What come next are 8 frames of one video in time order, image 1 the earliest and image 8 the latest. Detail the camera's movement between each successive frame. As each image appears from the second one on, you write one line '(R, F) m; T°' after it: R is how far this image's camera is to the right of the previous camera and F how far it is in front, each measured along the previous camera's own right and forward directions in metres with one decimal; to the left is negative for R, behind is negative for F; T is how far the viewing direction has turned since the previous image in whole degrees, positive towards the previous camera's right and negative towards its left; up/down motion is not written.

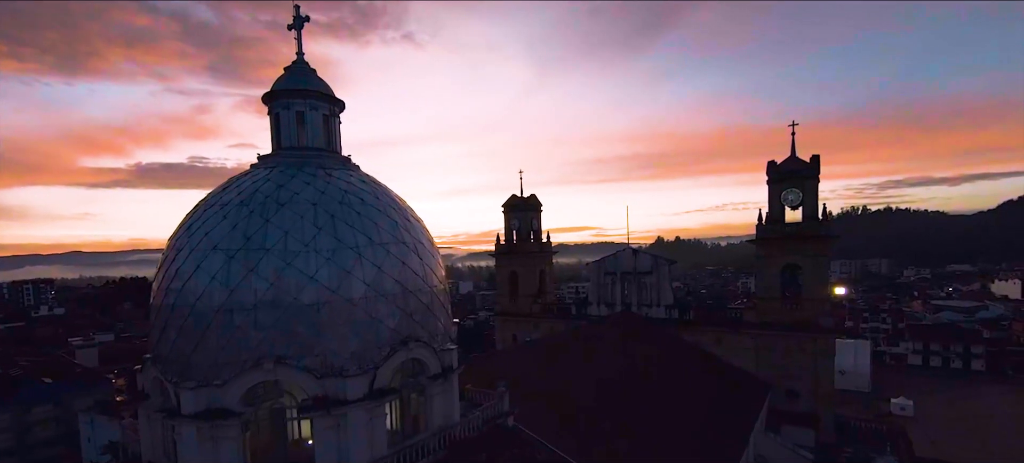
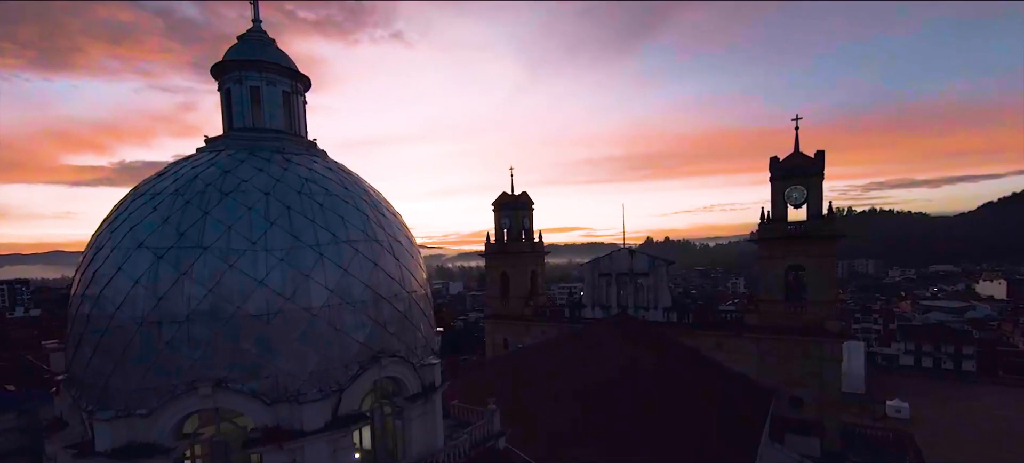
(0.0, +1.1) m; +1°
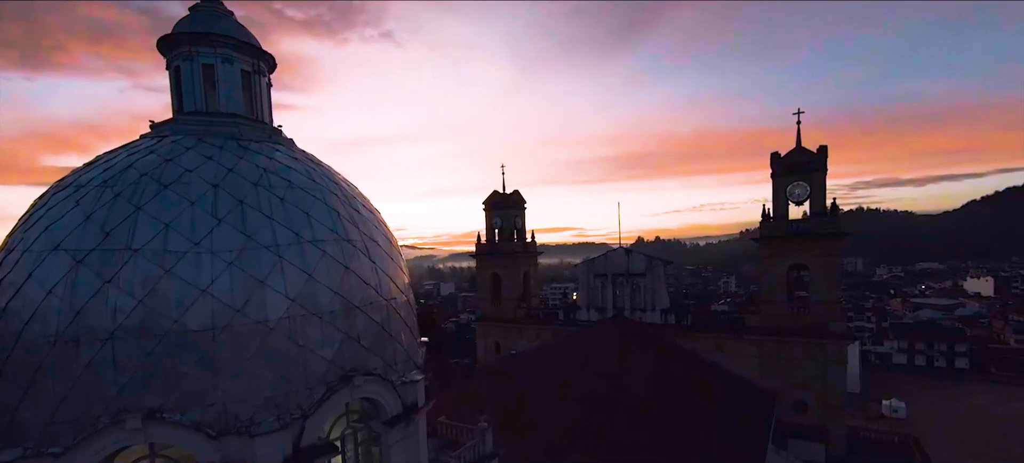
(0.0, +0.8) m; +1°
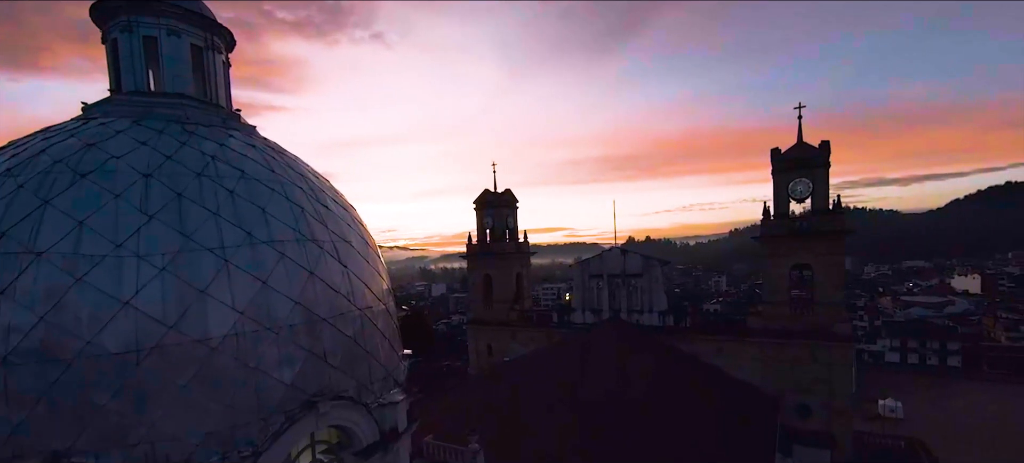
(0.0, +0.8) m; +1°
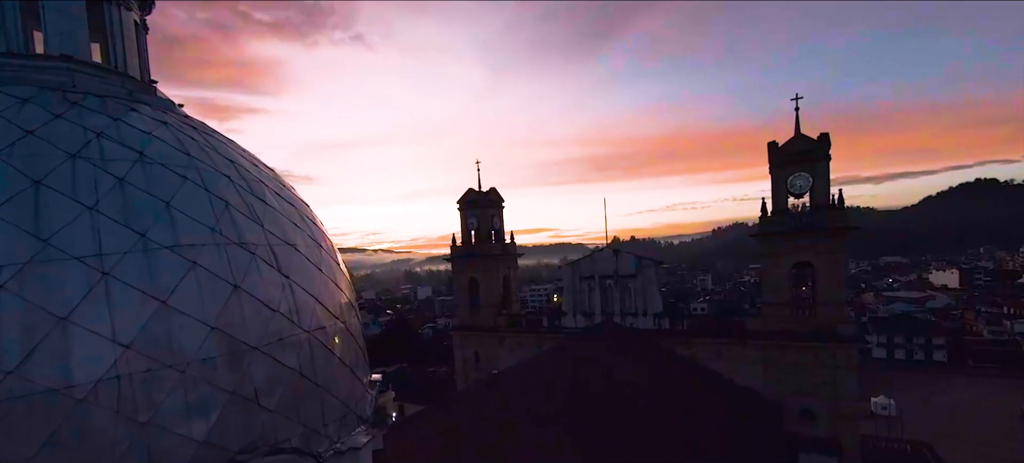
(0.0, +1.1) m; +2°
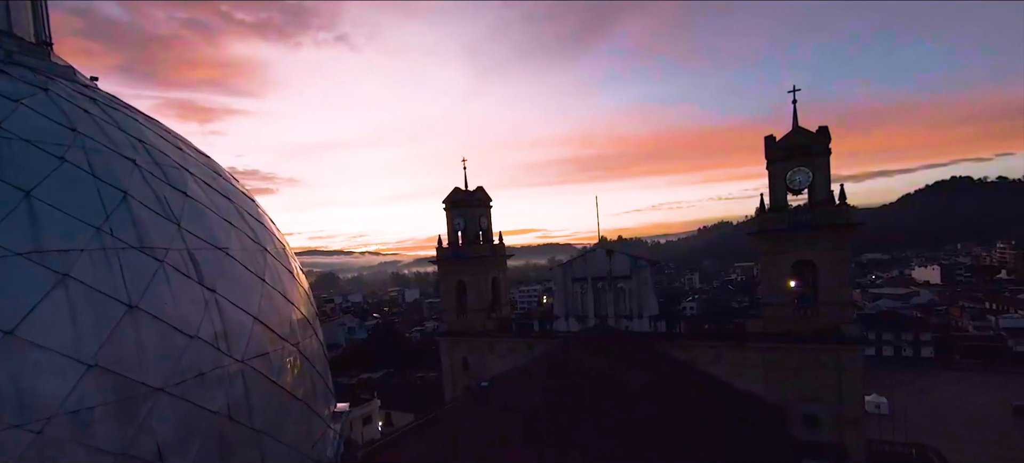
(0.0, +0.9) m; +1°
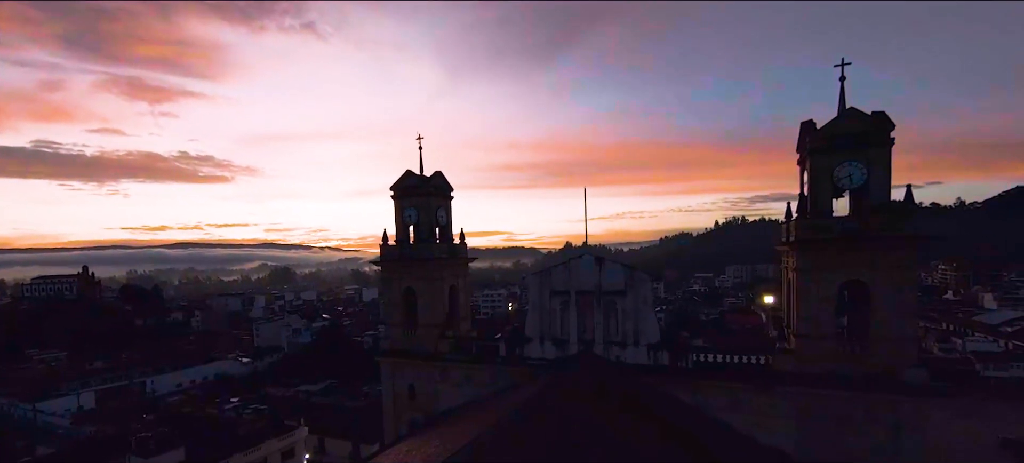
(0.0, +4.2) m; +4°
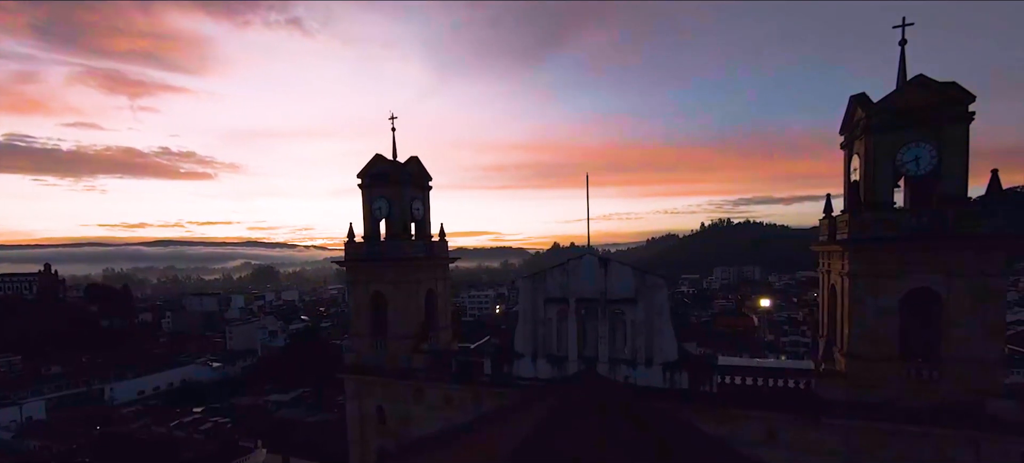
(0.0, +2.5) m; +1°
